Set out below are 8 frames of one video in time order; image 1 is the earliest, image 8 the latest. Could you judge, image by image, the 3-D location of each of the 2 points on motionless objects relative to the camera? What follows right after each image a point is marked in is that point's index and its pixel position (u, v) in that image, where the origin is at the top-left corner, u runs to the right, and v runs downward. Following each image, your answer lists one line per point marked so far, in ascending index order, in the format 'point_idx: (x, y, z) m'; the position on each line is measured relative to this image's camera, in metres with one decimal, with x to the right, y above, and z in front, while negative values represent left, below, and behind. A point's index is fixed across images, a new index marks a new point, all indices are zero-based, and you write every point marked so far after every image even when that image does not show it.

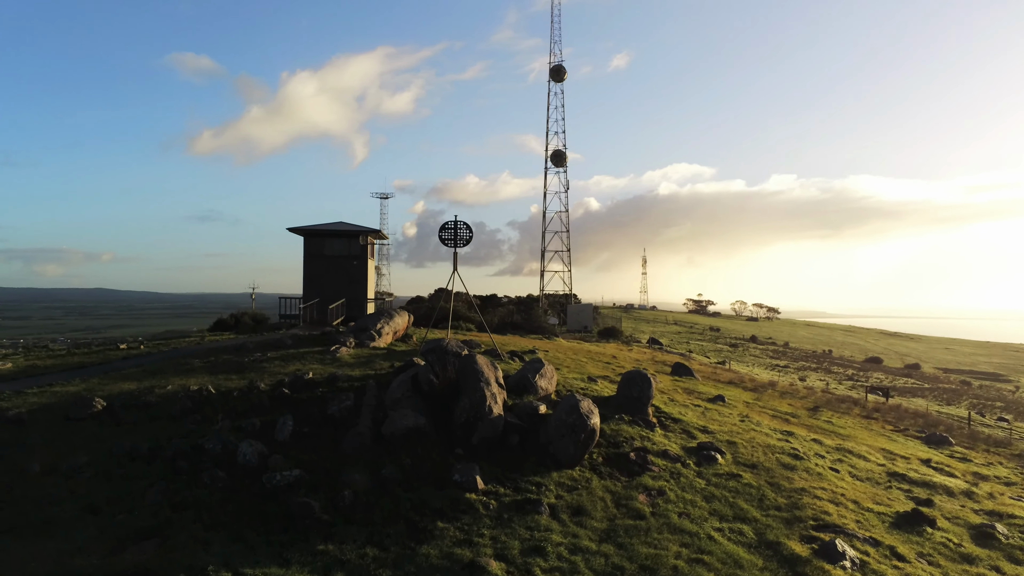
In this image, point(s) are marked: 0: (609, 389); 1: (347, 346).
0: (+2.5, -2.6, +13.2) m
1: (-4.4, -1.6, +13.6) m
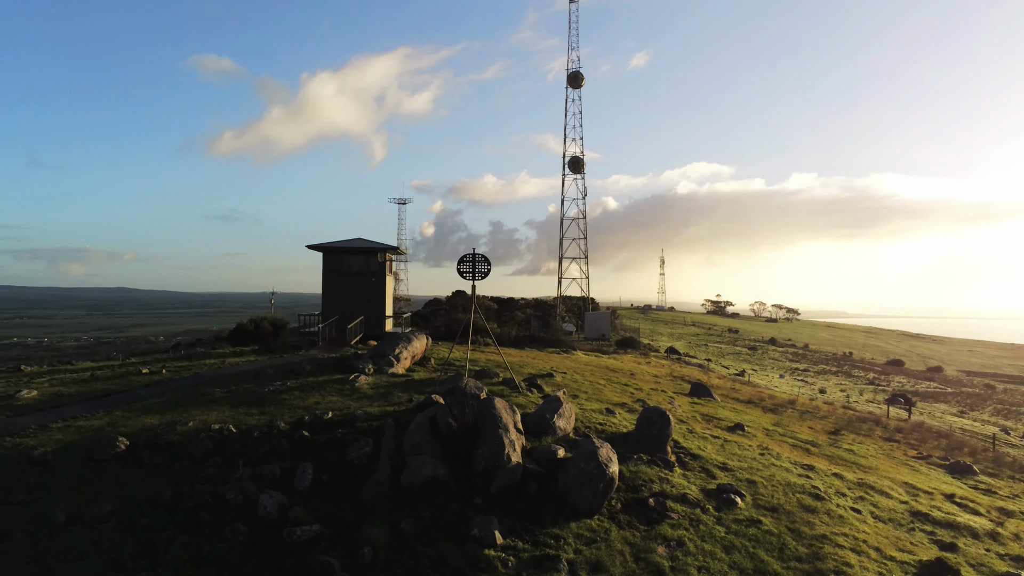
0: (+3.0, -3.4, +13.1) m
1: (-3.9, -2.3, +13.7) m
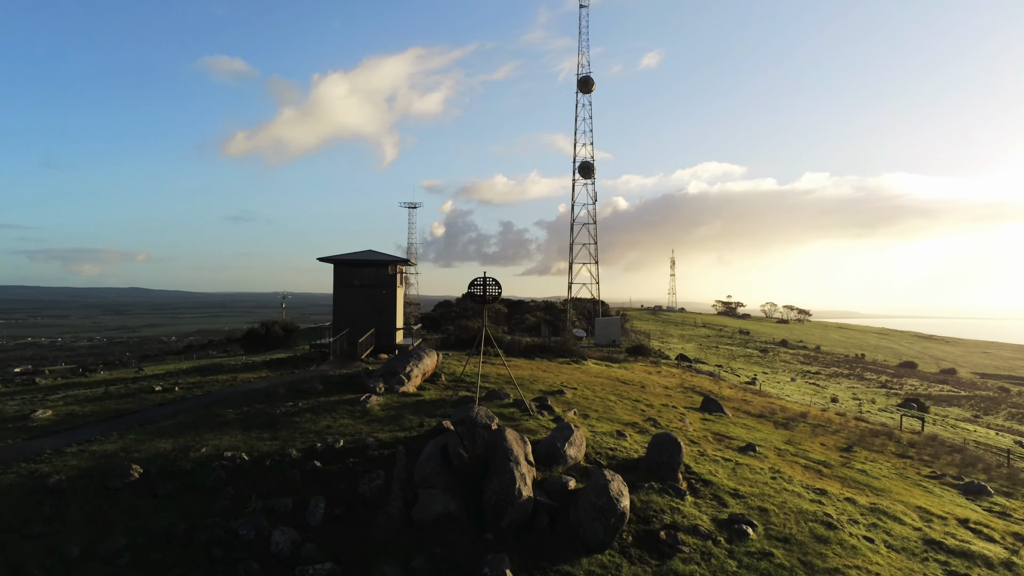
0: (+3.2, -4.0, +13.0) m
1: (-3.6, -2.8, +13.8) m
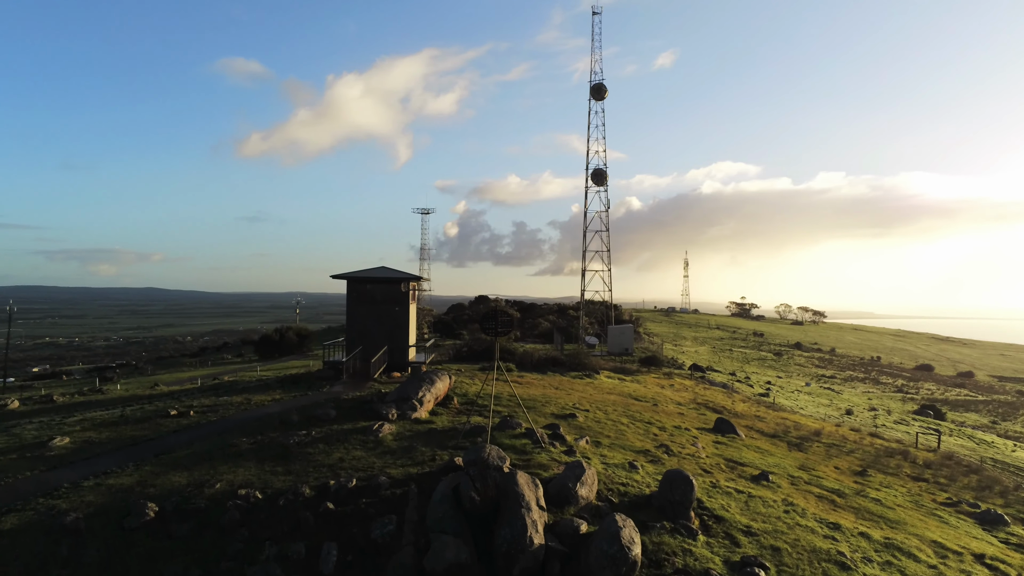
0: (+3.5, -4.8, +12.9) m
1: (-3.3, -3.6, +13.8) m
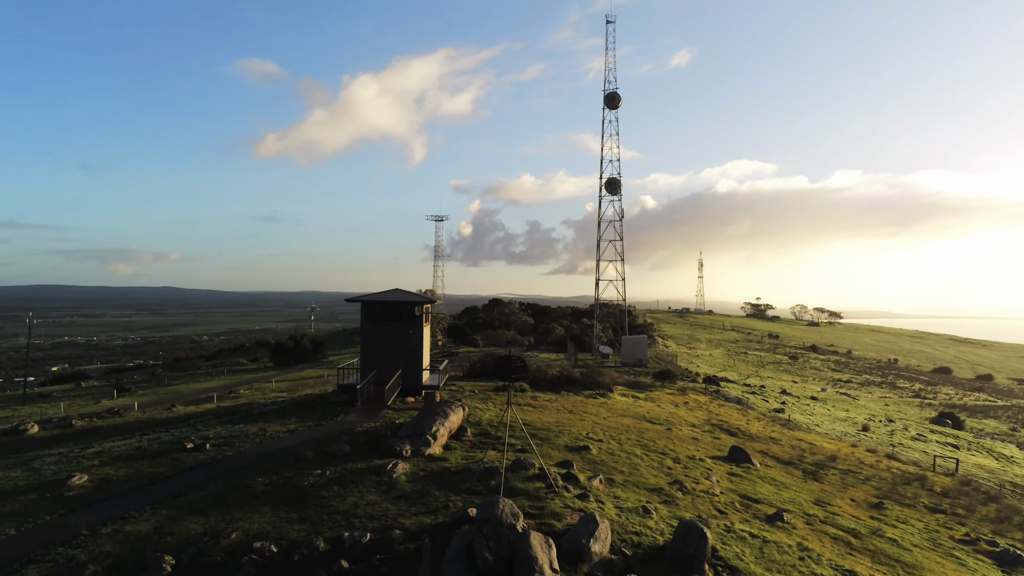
0: (+3.8, -5.9, +12.8) m
1: (-2.9, -4.6, +13.8) m
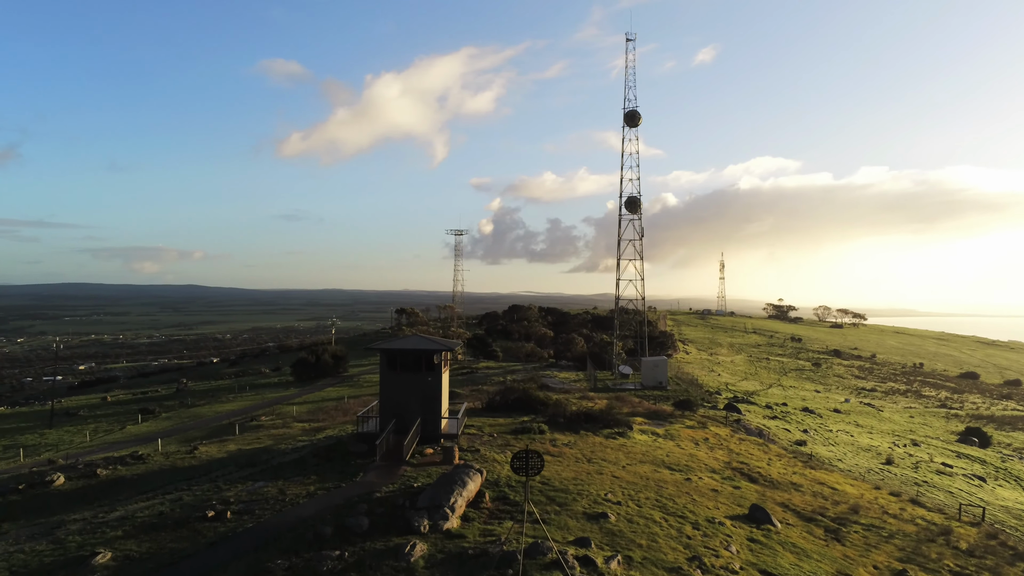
0: (+4.3, -8.1, +12.5) m
1: (-2.5, -6.7, +13.7) m
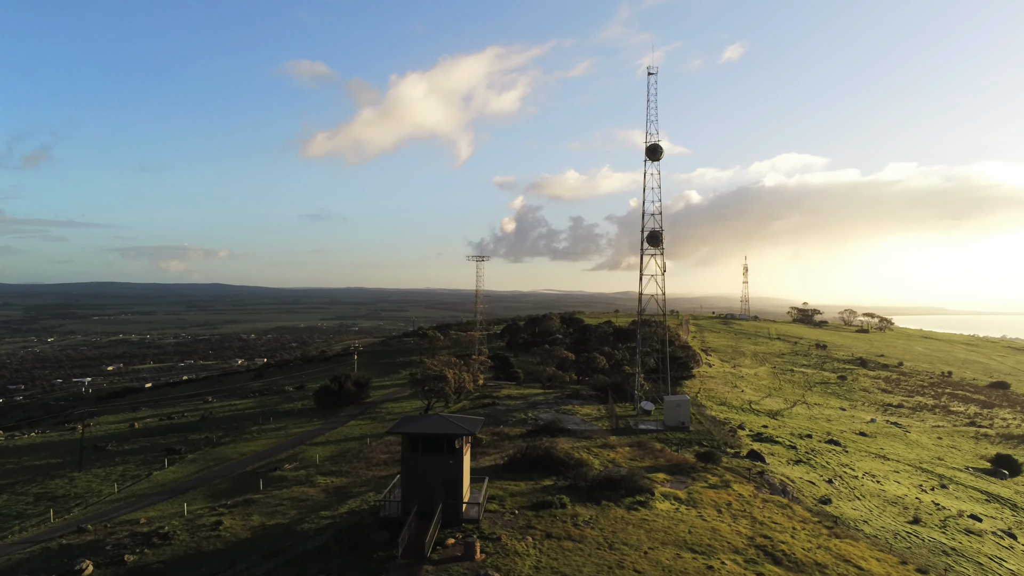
0: (+4.8, -12.0, +12.2) m
1: (-1.9, -10.3, +13.6) m
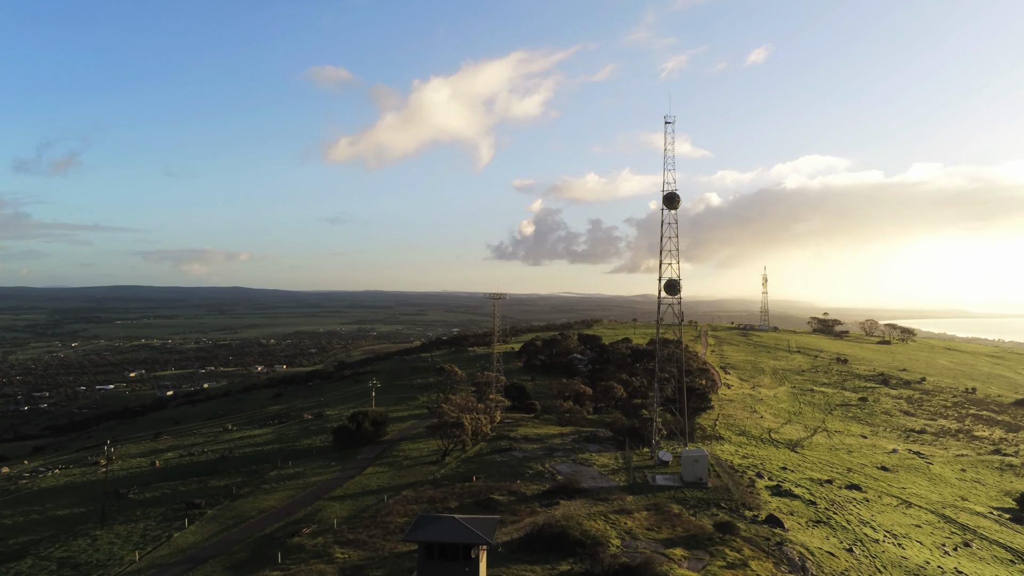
0: (+5.1, -16.9, +11.9) m
1: (-1.4, -14.9, +13.4) m
